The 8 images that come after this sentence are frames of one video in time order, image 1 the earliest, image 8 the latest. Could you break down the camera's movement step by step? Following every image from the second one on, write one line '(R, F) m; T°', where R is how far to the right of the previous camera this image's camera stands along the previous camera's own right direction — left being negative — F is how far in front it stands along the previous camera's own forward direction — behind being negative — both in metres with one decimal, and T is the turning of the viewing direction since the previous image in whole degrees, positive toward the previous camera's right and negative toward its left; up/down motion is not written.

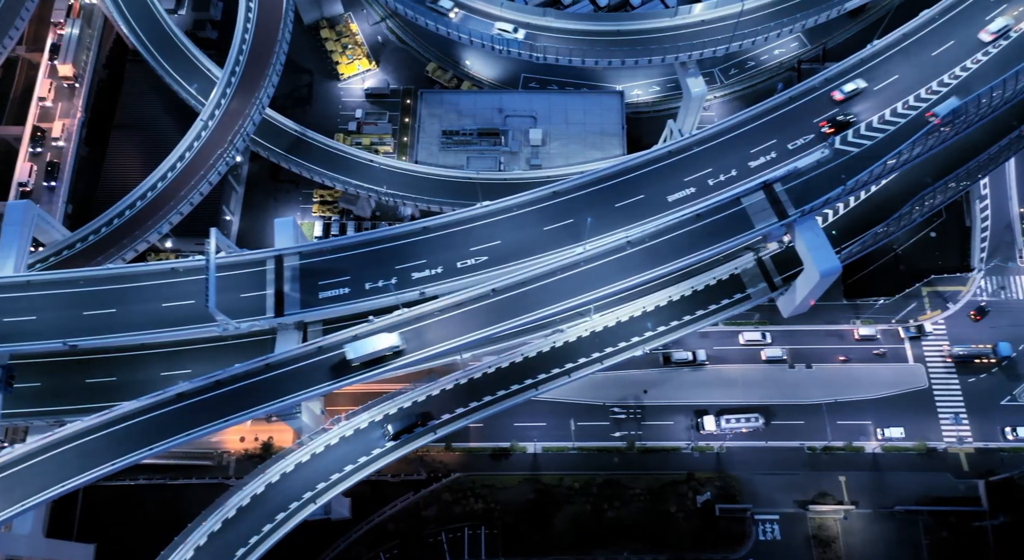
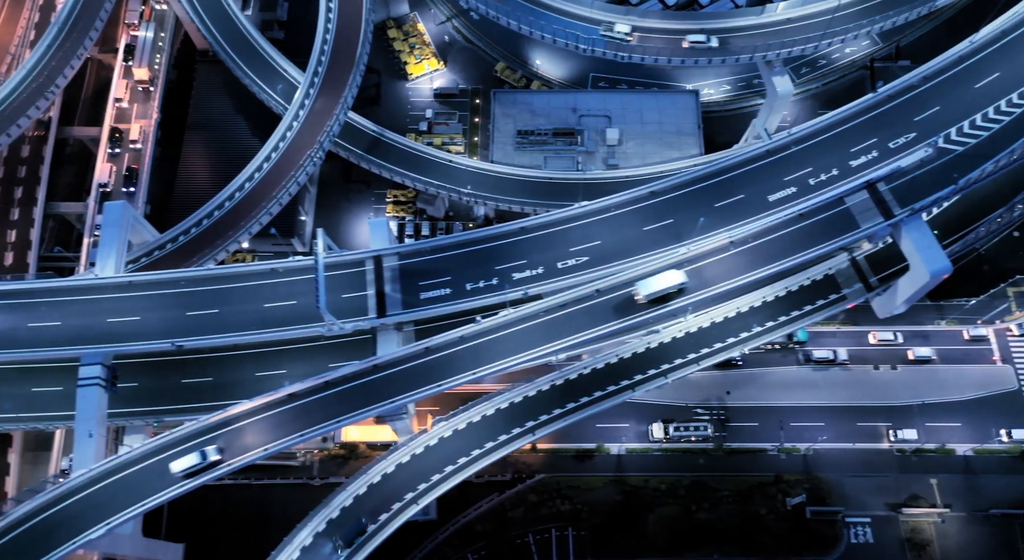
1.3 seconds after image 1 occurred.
(-8.9, +0.3) m; -1°
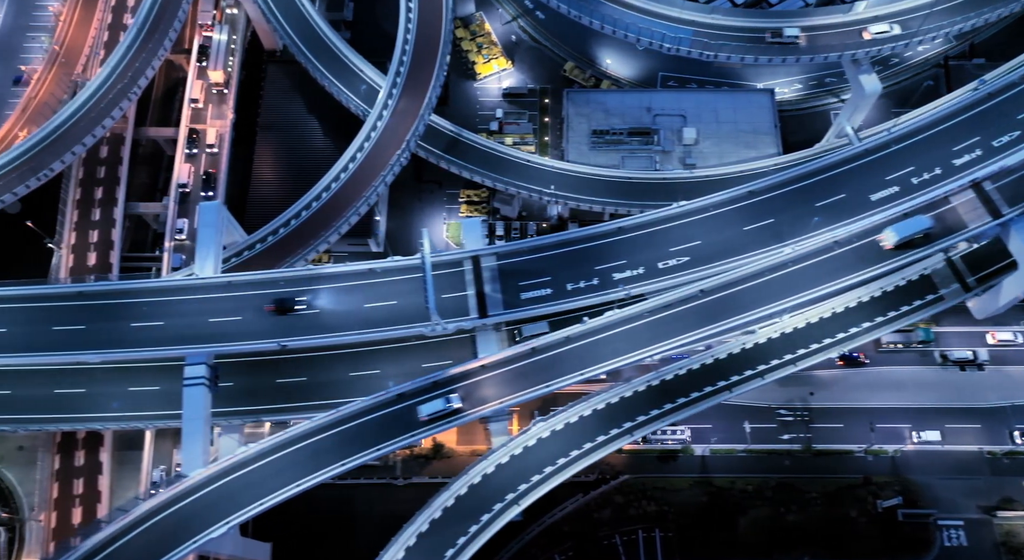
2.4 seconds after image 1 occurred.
(-8.6, +0.2) m; -1°
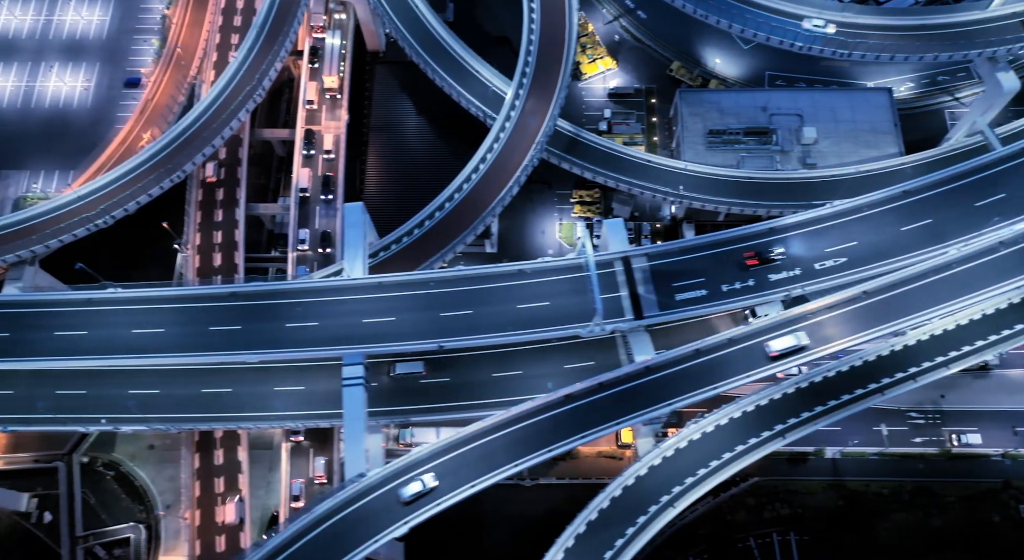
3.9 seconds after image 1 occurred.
(-13.0, 0.0) m; -2°
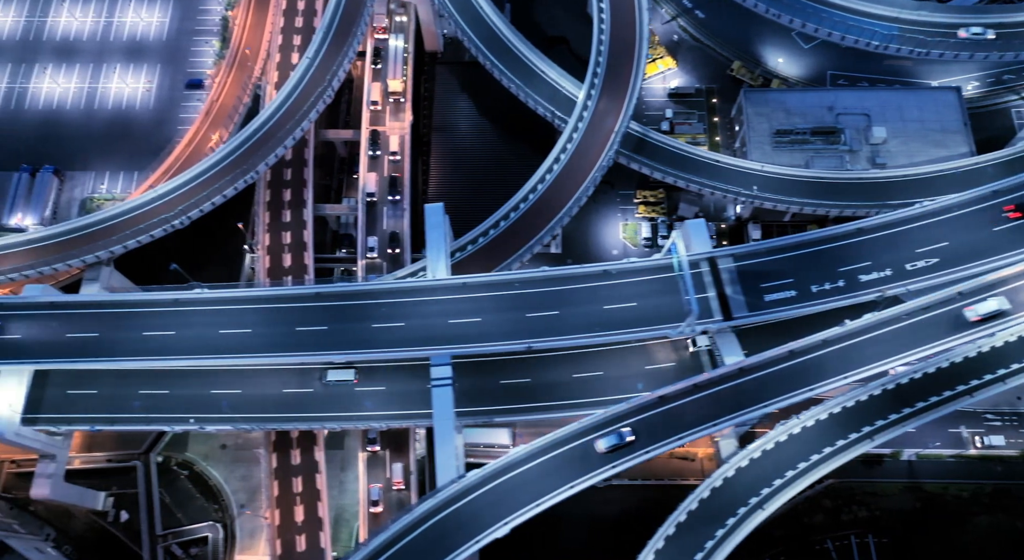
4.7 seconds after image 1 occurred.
(-7.4, 0.0) m; -1°
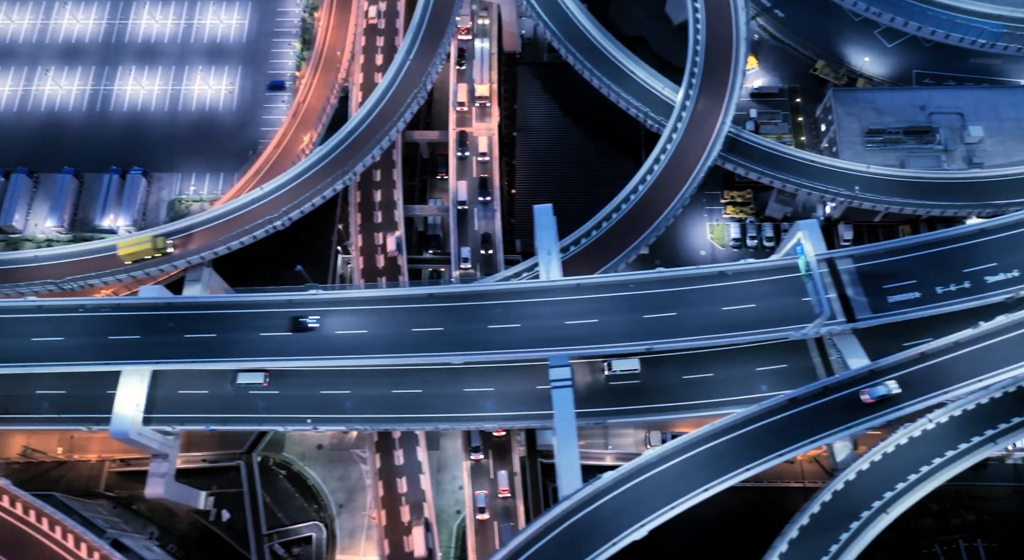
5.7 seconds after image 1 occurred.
(-10.1, 0.0) m; -1°
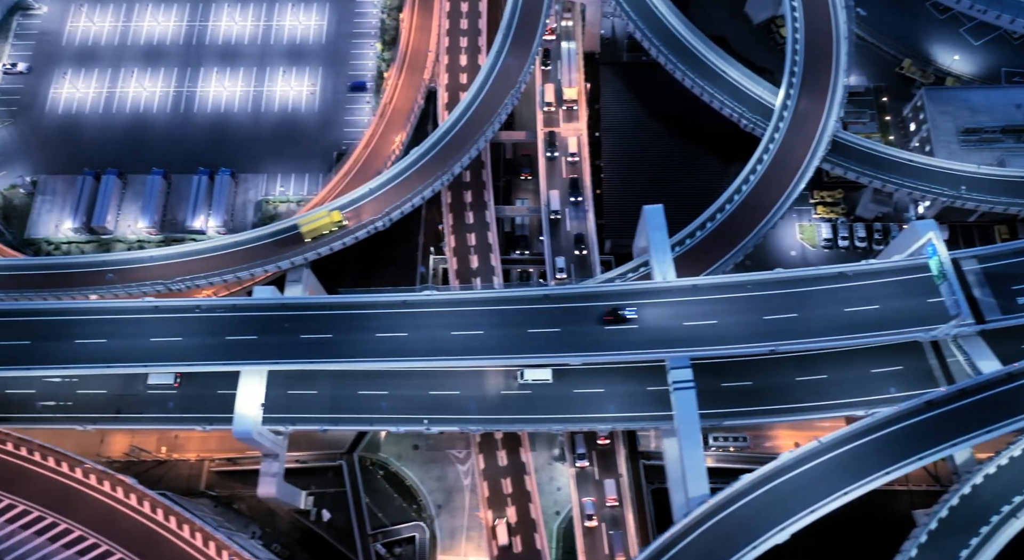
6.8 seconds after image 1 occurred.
(-10.2, +0.1) m; -1°
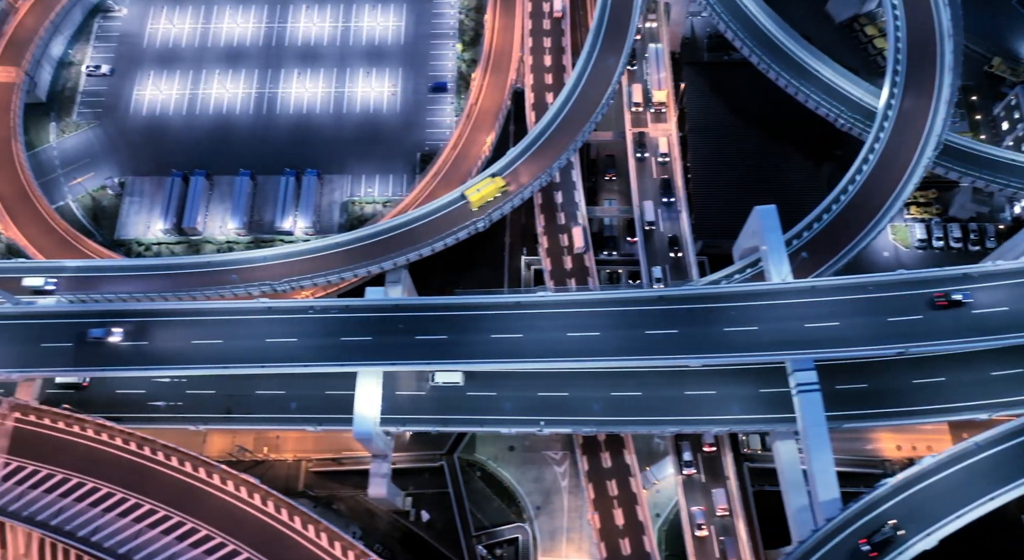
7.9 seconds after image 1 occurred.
(-10.3, +0.2) m; -1°
